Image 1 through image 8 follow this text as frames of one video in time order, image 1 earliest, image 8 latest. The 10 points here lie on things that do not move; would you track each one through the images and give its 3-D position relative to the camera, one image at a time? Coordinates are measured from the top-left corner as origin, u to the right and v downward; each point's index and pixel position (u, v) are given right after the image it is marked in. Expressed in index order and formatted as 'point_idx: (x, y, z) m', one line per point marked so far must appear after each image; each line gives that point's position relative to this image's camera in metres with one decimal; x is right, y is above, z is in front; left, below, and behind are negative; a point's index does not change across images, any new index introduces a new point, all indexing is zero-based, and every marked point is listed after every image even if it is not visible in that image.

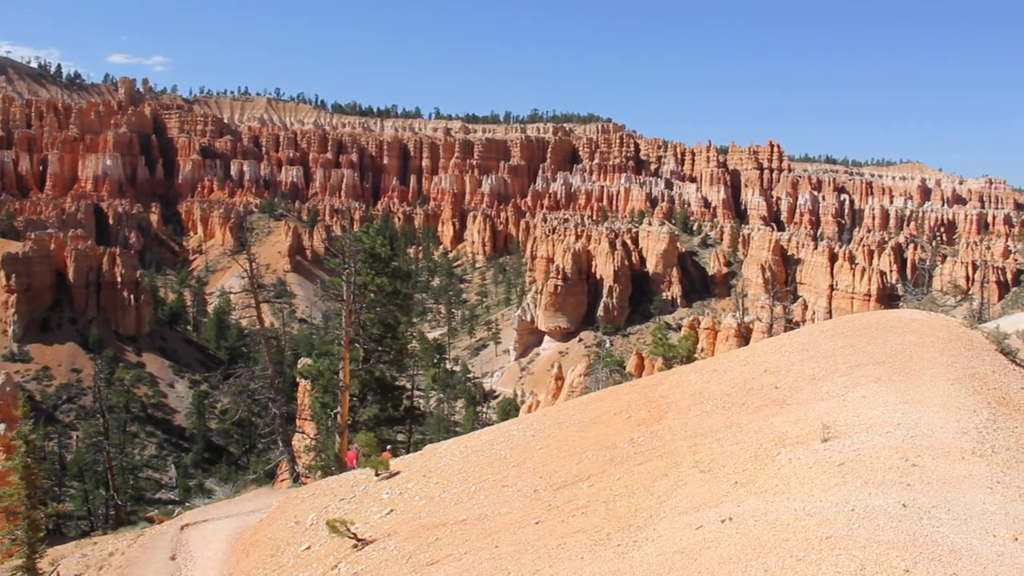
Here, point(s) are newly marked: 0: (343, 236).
0: (-4.0, +1.2, +16.7) m
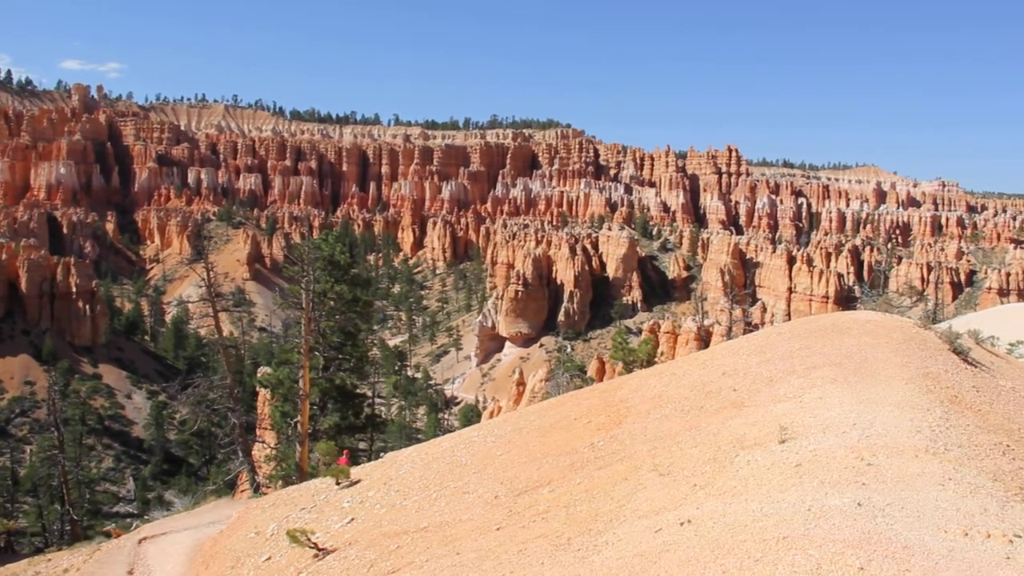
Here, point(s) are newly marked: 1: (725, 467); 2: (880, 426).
0: (-4.9, +1.0, +16.6) m
1: (+3.9, -3.2, +12.8) m
2: (+6.7, -2.5, +13.0) m
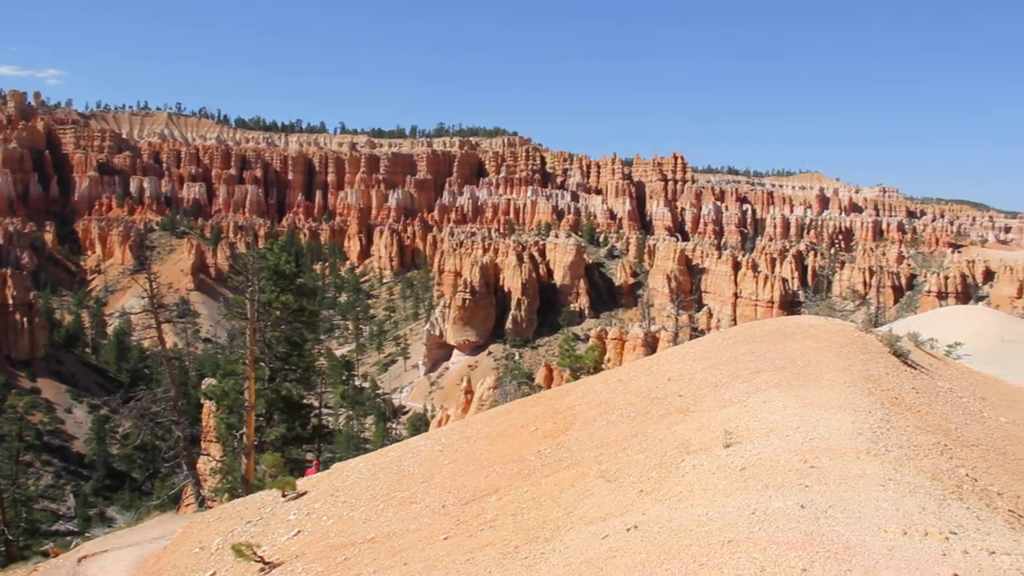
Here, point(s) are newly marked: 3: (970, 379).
0: (-6.0, +0.8, +16.4) m
1: (+2.9, -3.3, +12.9) m
2: (+5.7, -2.5, +13.1) m
3: (+10.3, -2.2, +16.7) m
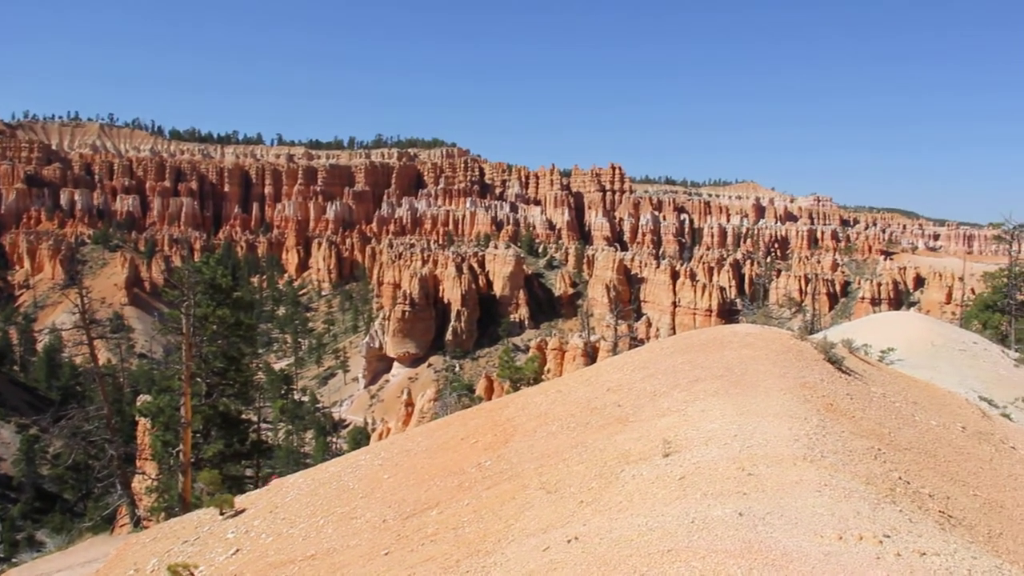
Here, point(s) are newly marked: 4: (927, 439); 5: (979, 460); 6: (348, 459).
0: (-7.3, +0.5, +16.0) m
1: (+1.8, -3.5, +12.9) m
2: (+4.6, -2.7, +13.3) m
3: (+9.0, -2.4, +17.0) m
4: (+8.3, -3.1, +14.5) m
5: (+9.4, -3.5, +14.6) m
6: (-3.9, -4.0, +16.8) m
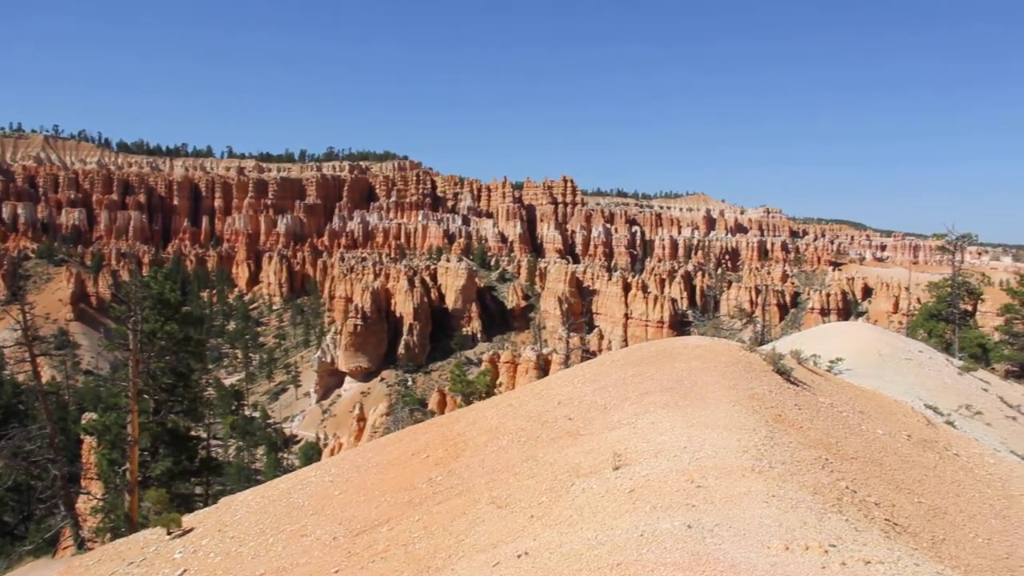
0: (-8.3, +0.2, +15.8) m
1: (+0.9, -3.7, +12.9) m
2: (+3.6, -3.0, +13.4) m
3: (+8.0, -2.6, +17.2) m
4: (+7.4, -3.3, +14.7) m
5: (+8.4, -3.7, +14.8) m
6: (-4.9, -4.3, +16.6) m
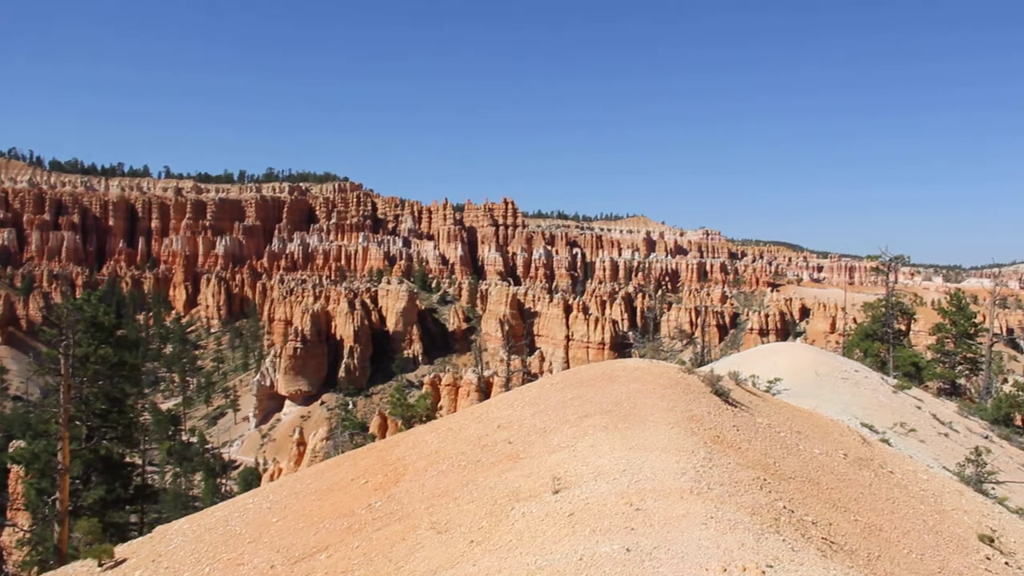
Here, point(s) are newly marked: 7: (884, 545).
0: (-9.6, -0.3, +15.4) m
1: (-0.2, -4.2, +12.9) m
2: (+2.5, -3.4, +13.4) m
3: (+6.7, -3.0, +17.5) m
4: (+6.2, -3.7, +14.9) m
5: (+7.2, -4.1, +15.0) m
6: (-6.1, -4.8, +16.4) m
7: (+6.7, -4.7, +13.1) m
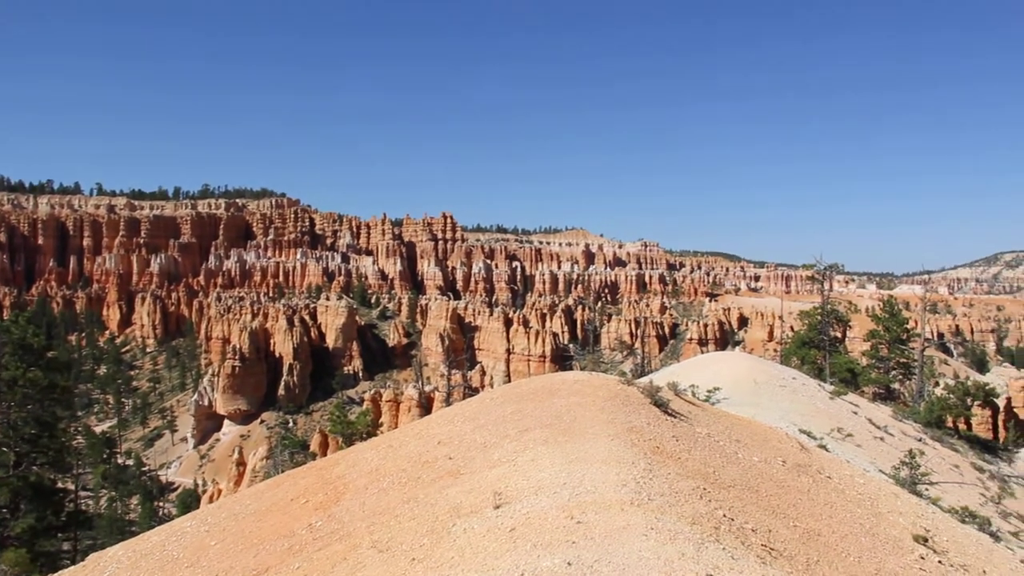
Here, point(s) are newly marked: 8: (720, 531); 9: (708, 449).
0: (-10.8, -0.8, +14.9) m
1: (-1.3, -4.5, +12.9) m
2: (+1.4, -3.7, +13.5) m
3: (+5.4, -3.2, +17.7) m
4: (+5.0, -3.9, +15.1) m
5: (+6.1, -4.3, +15.3) m
6: (-7.3, -5.2, +16.1) m
7: (+5.7, -4.9, +13.3) m
8: (+3.5, -4.3, +12.6) m
9: (+4.3, -3.4, +15.6) m
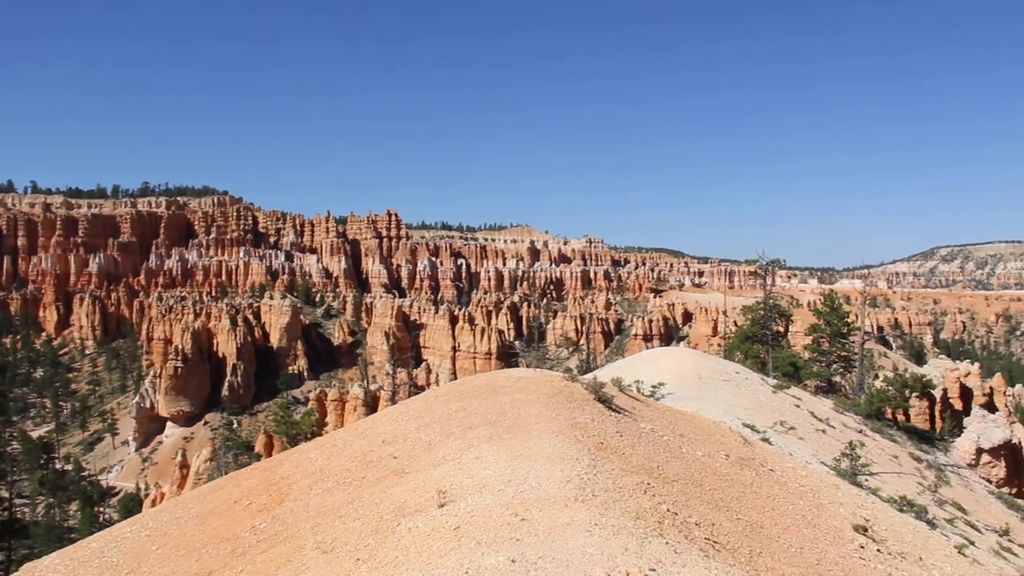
0: (-11.9, -0.8, +14.5) m
1: (-2.3, -4.5, +12.8) m
2: (+0.3, -3.6, +13.6) m
3: (+4.2, -3.1, +17.9) m
4: (+3.9, -3.8, +15.3) m
5: (+4.9, -4.2, +15.5) m
6: (-8.5, -5.2, +15.8) m
7: (+4.6, -4.8, +13.6) m
8: (+2.5, -4.2, +12.8) m
9: (+3.2, -3.3, +15.8) m
